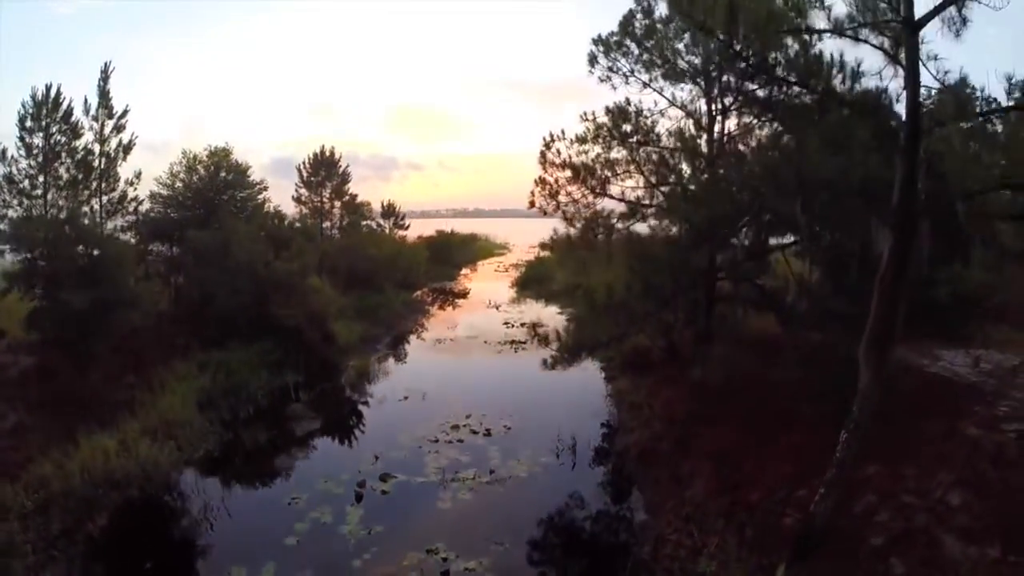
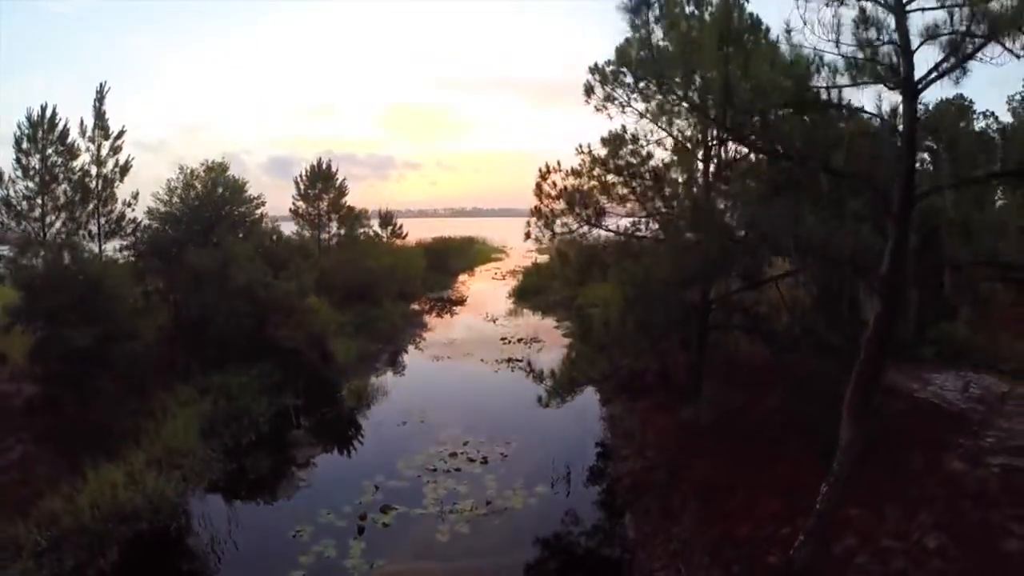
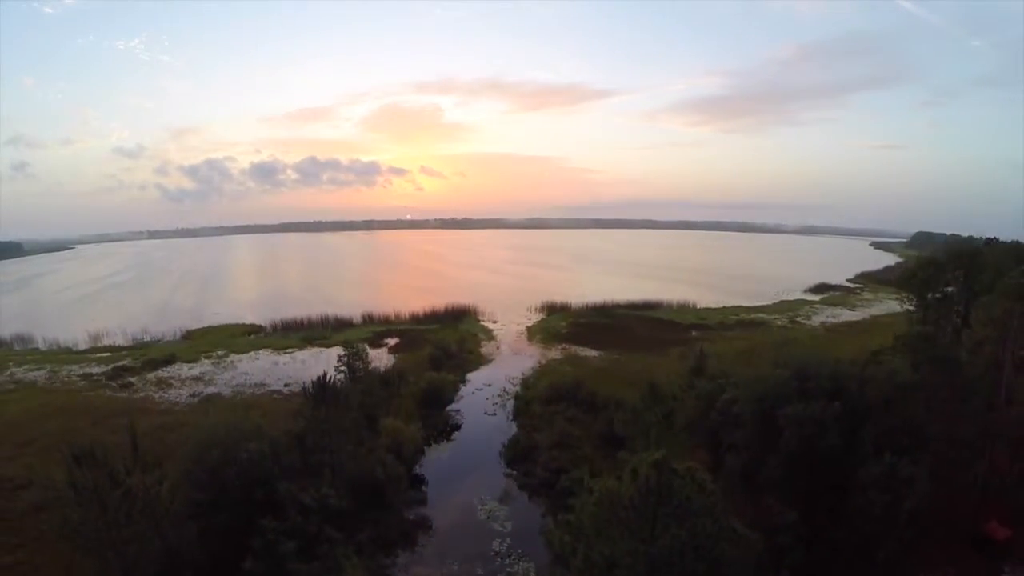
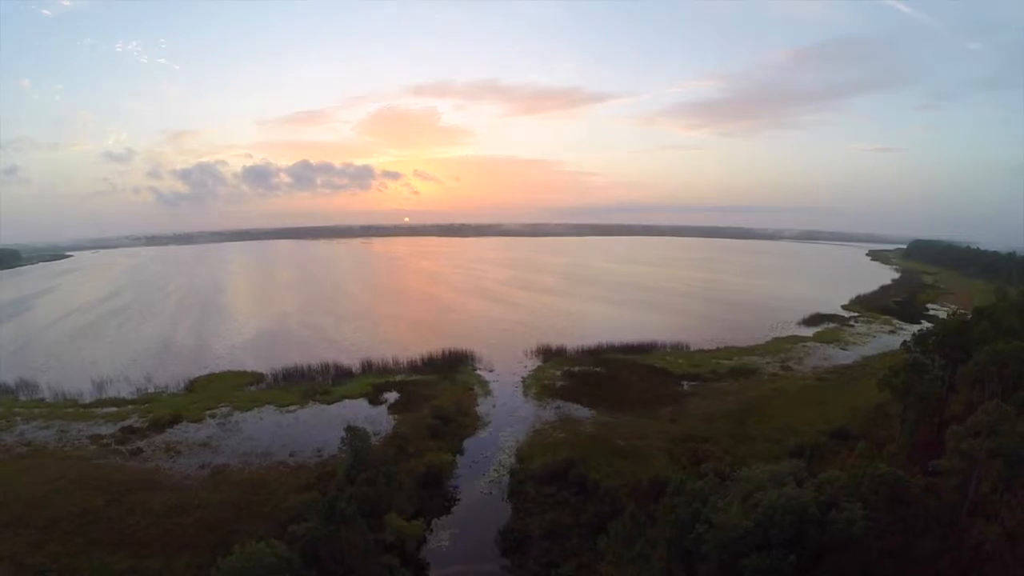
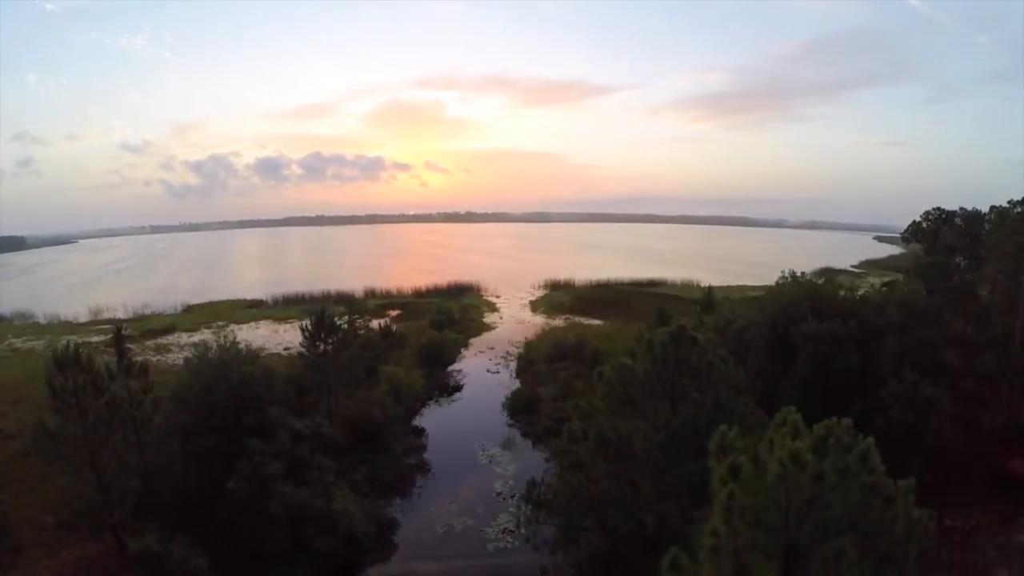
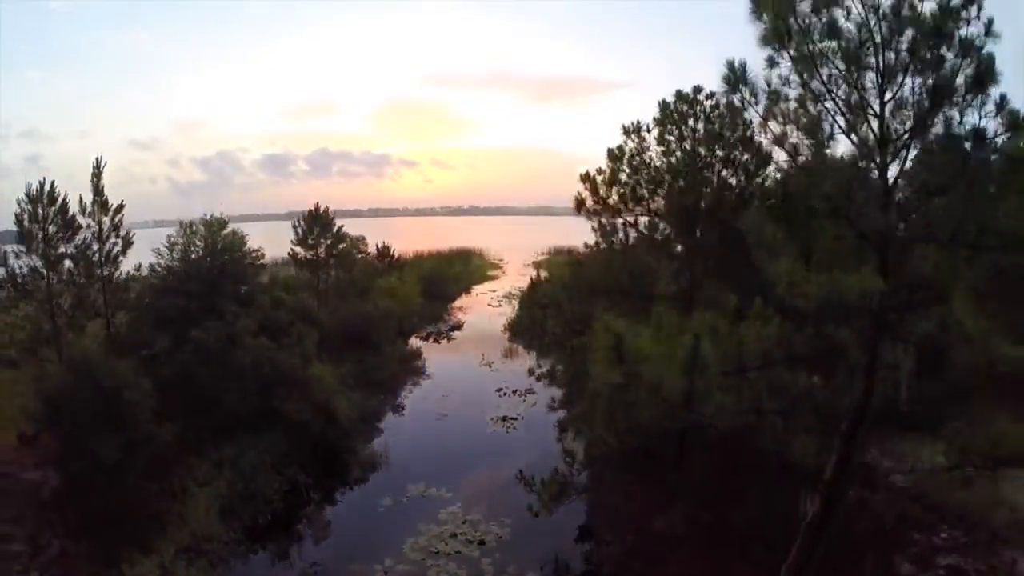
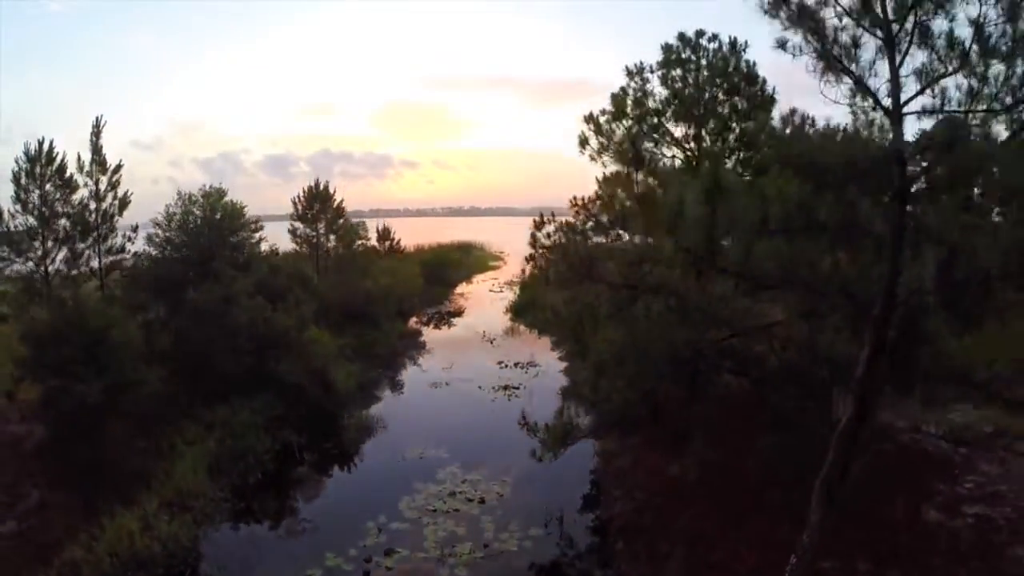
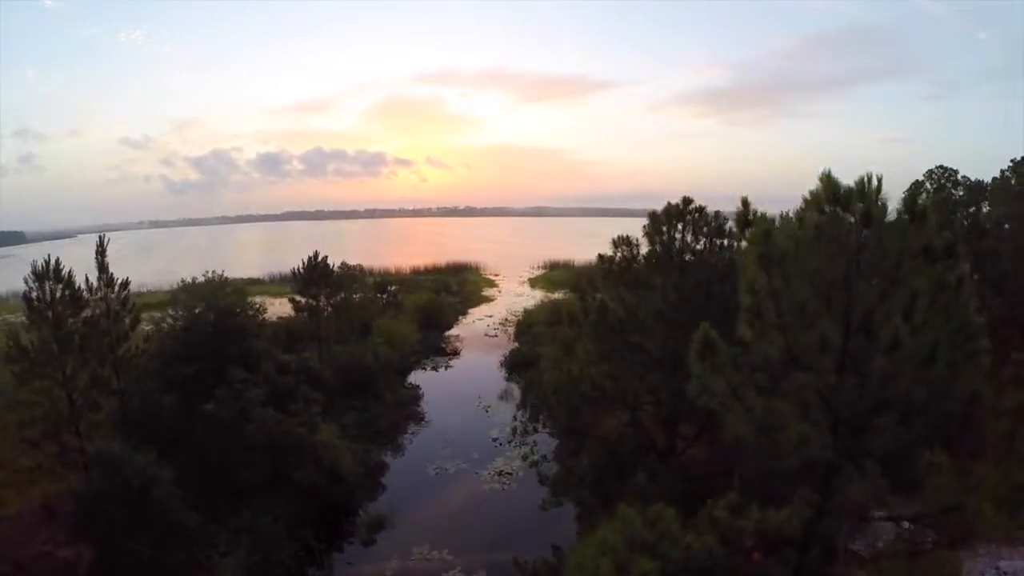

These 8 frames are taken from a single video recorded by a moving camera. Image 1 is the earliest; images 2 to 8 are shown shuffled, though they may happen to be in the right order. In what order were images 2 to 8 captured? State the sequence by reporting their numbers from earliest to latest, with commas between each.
2, 7, 6, 8, 5, 3, 4
